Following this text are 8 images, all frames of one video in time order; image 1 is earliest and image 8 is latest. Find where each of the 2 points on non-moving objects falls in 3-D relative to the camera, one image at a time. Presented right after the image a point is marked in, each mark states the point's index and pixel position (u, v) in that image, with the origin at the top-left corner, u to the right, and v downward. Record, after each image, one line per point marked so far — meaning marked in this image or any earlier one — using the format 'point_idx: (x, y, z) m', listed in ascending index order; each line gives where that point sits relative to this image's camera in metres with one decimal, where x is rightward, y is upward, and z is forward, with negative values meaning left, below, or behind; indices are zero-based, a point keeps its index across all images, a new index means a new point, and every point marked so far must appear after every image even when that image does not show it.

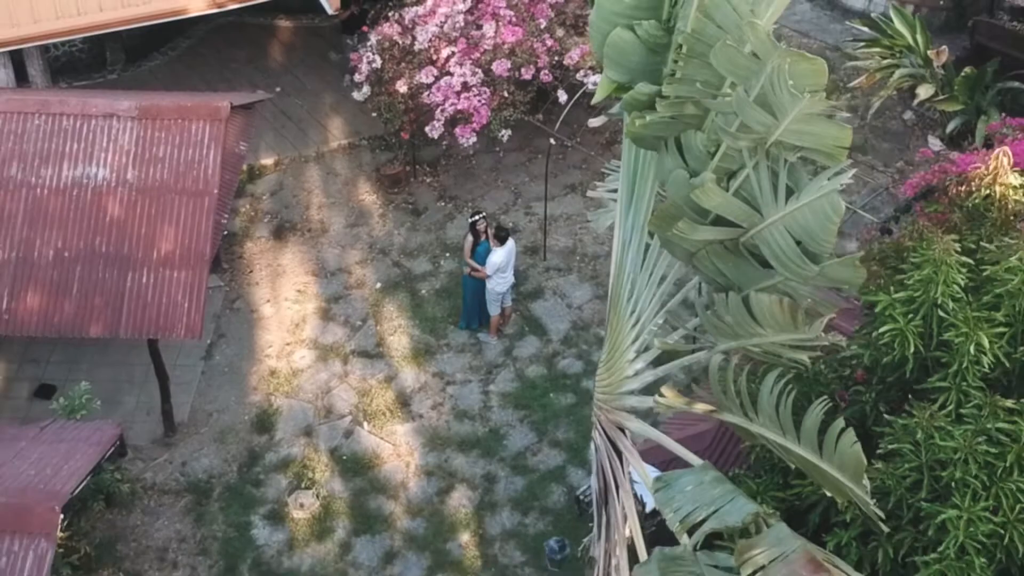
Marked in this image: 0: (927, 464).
0: (+1.6, -0.7, +4.1) m
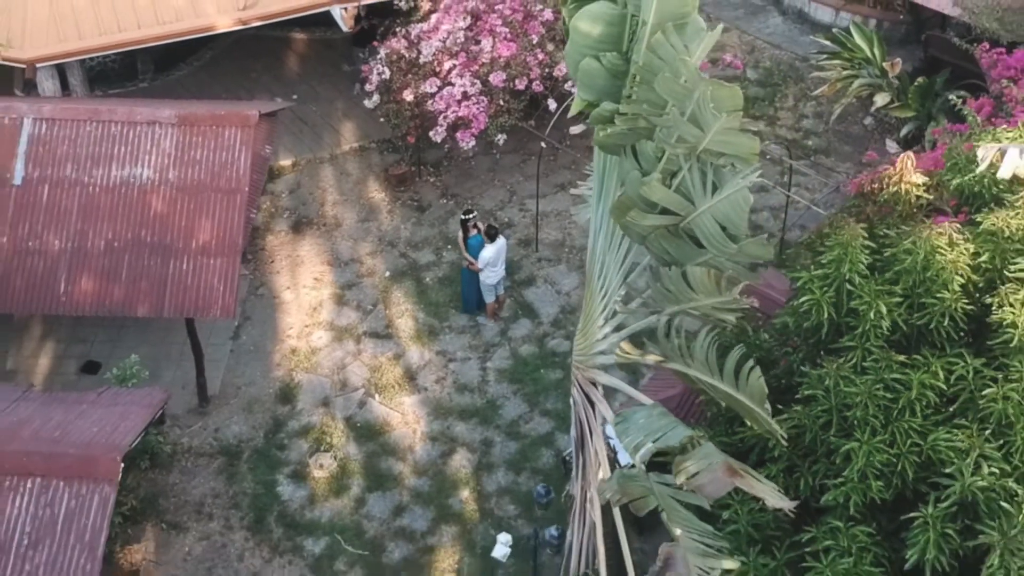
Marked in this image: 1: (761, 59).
0: (+1.5, -0.5, +5.2) m
1: (+2.7, +2.5, +11.9) m
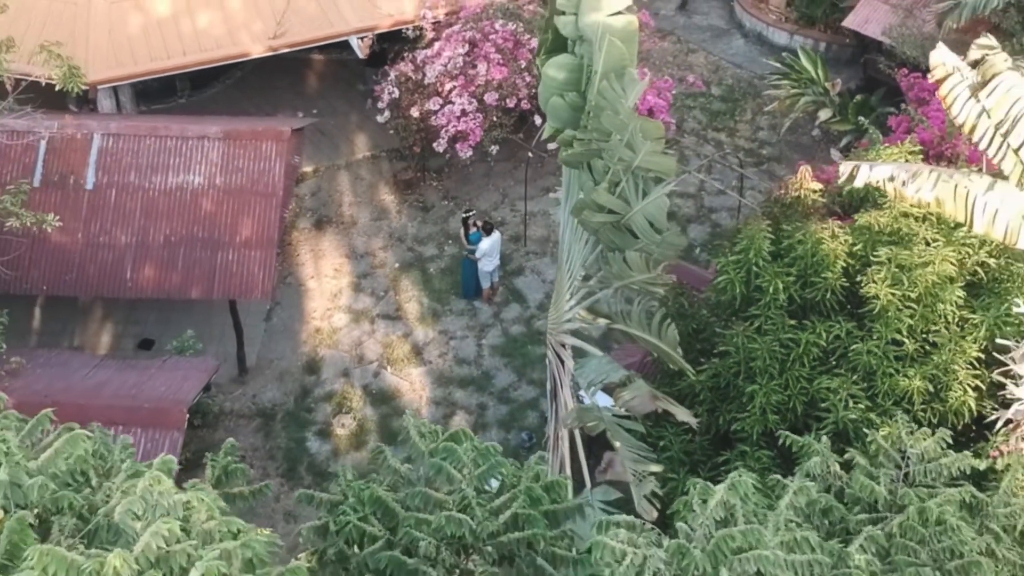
0: (+1.4, -0.4, +6.8) m
1: (+2.6, +2.6, +13.5) m
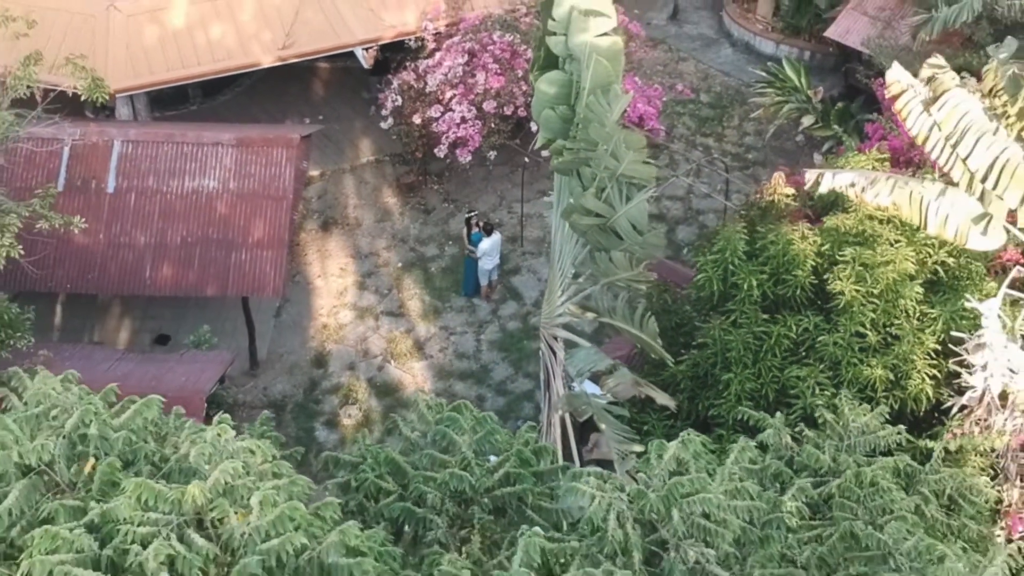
0: (+1.4, -0.4, +7.4) m
1: (+2.6, +2.6, +14.1) m
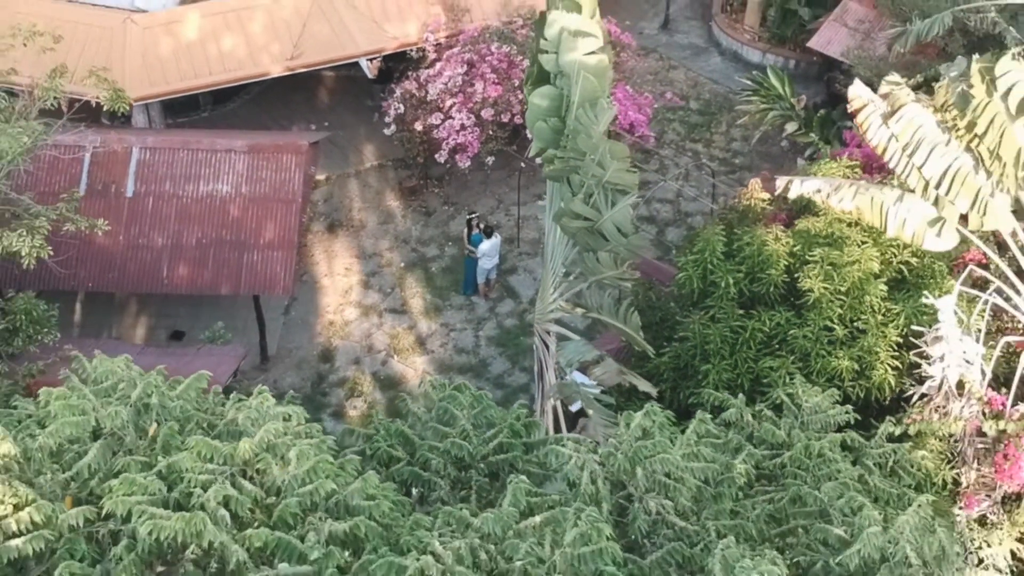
0: (+1.4, -0.4, +8.0) m
1: (+2.6, +2.6, +14.8) m
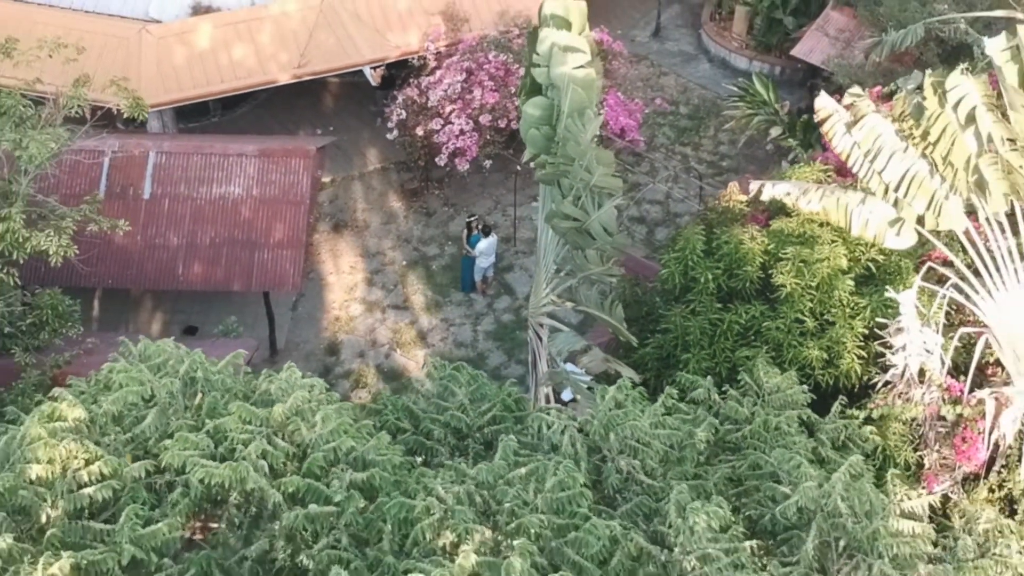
0: (+1.3, -0.4, +8.6) m
1: (+2.5, +2.7, +15.4) m
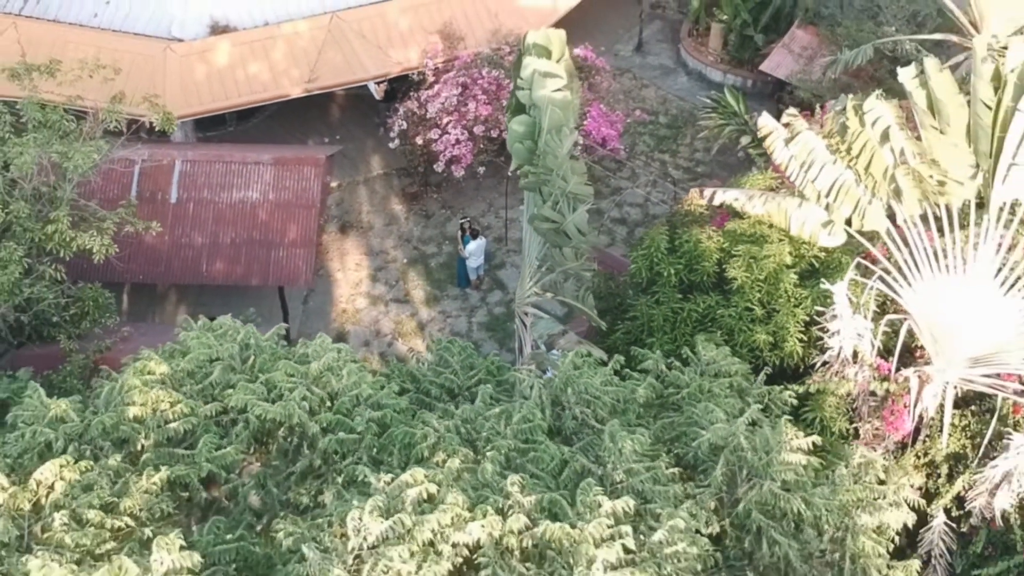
0: (+1.2, -0.3, +9.9) m
1: (+2.4, +2.7, +16.7) m
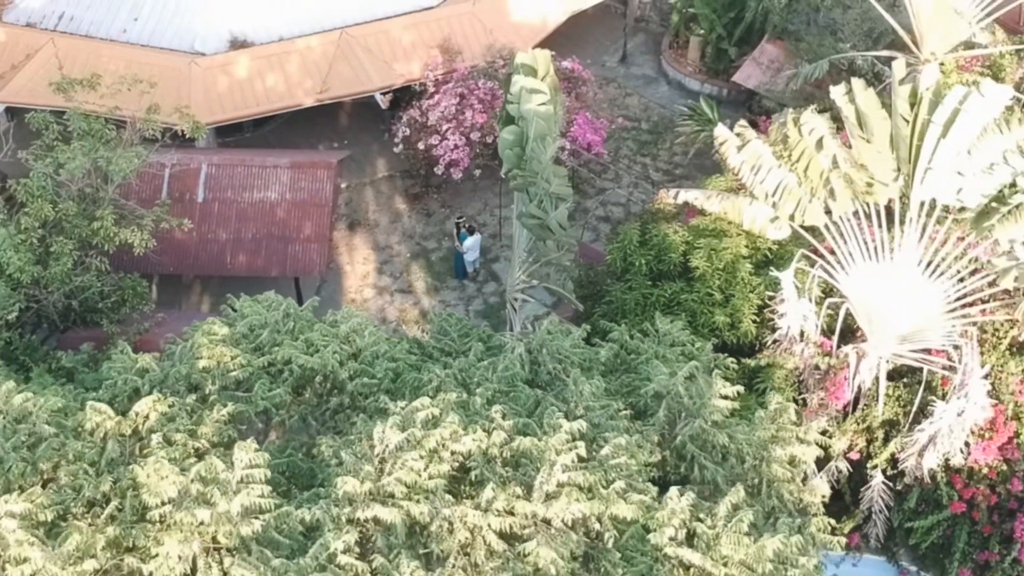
0: (+1.1, -0.2, +11.4) m
1: (+2.3, +2.9, +18.2) m
